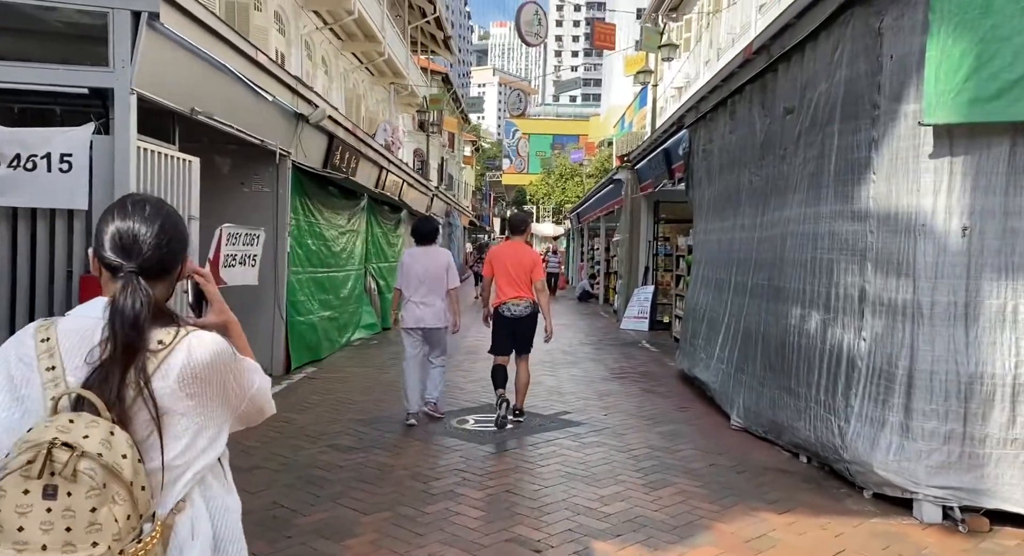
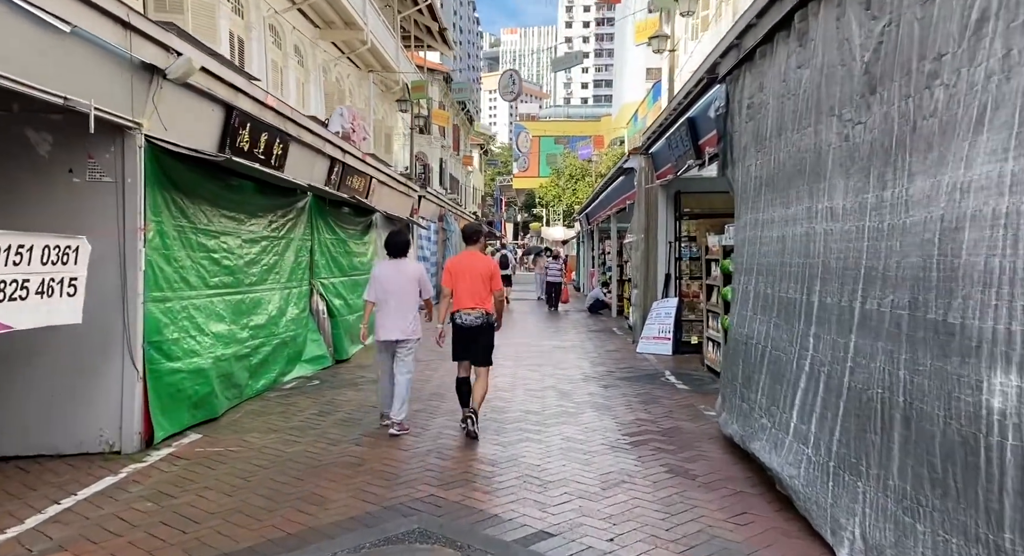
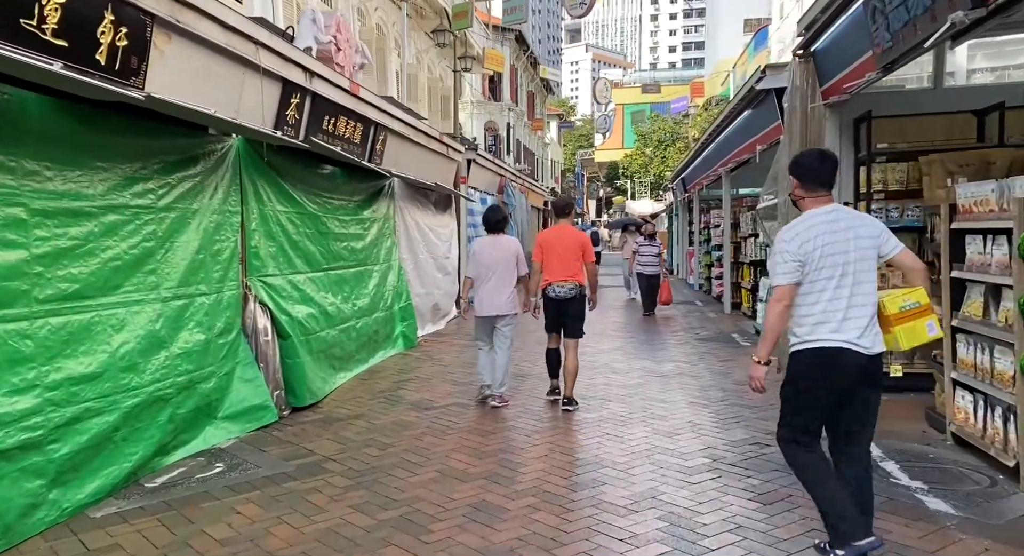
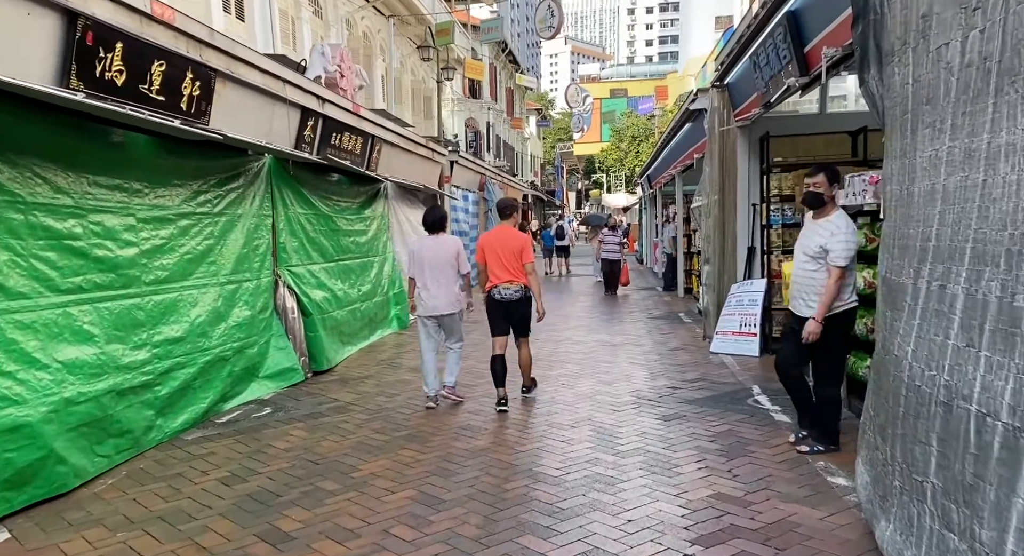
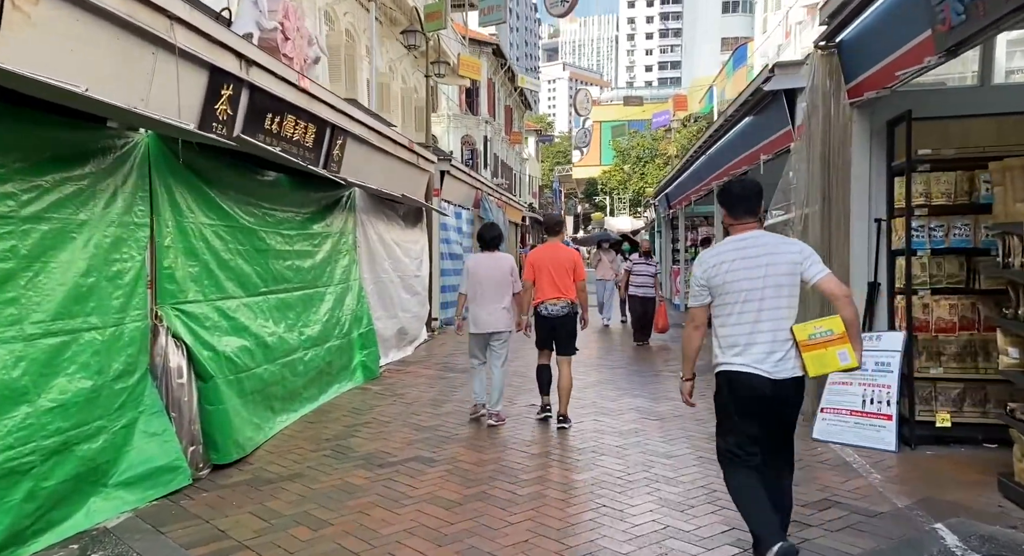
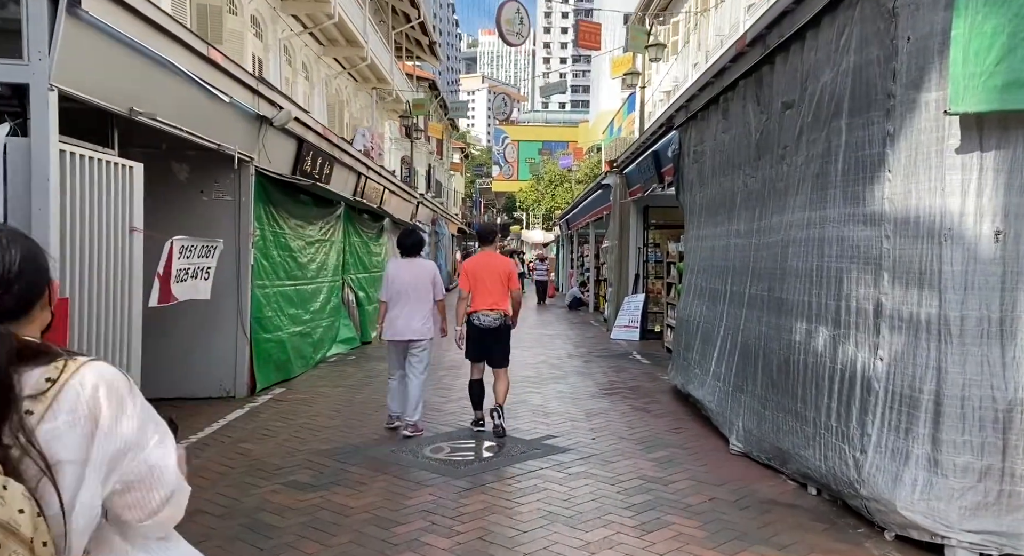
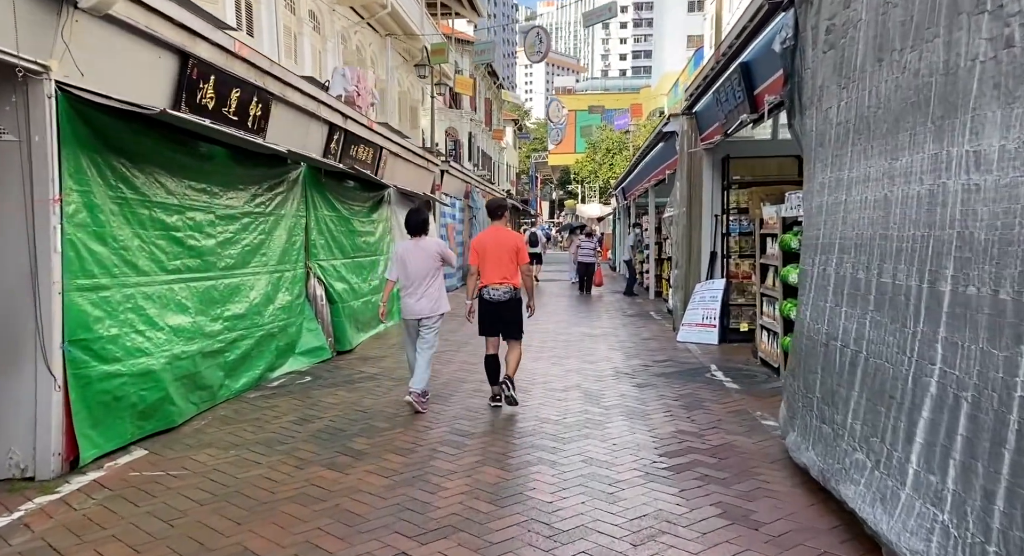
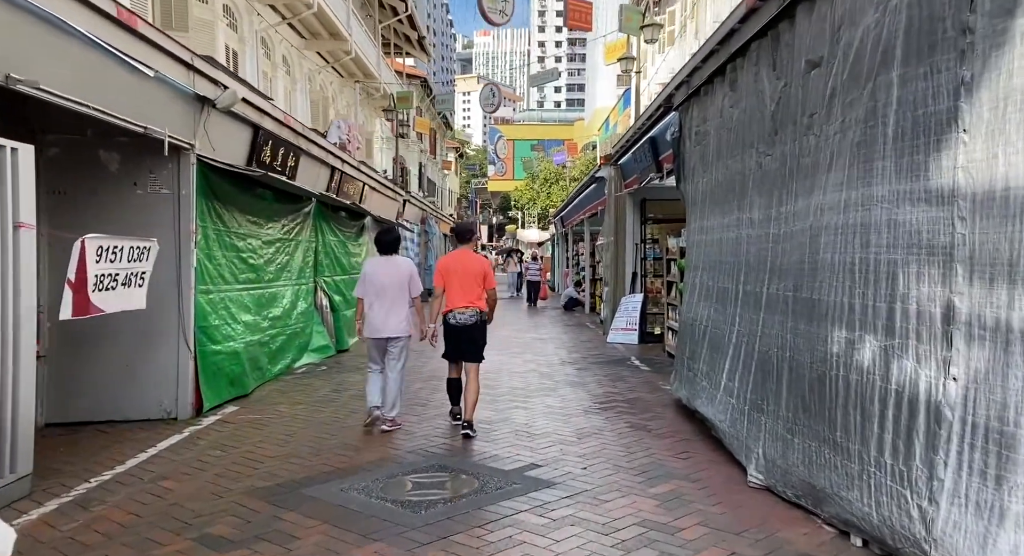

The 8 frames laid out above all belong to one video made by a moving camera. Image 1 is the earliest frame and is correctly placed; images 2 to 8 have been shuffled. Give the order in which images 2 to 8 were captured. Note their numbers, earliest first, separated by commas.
6, 8, 2, 7, 4, 3, 5
